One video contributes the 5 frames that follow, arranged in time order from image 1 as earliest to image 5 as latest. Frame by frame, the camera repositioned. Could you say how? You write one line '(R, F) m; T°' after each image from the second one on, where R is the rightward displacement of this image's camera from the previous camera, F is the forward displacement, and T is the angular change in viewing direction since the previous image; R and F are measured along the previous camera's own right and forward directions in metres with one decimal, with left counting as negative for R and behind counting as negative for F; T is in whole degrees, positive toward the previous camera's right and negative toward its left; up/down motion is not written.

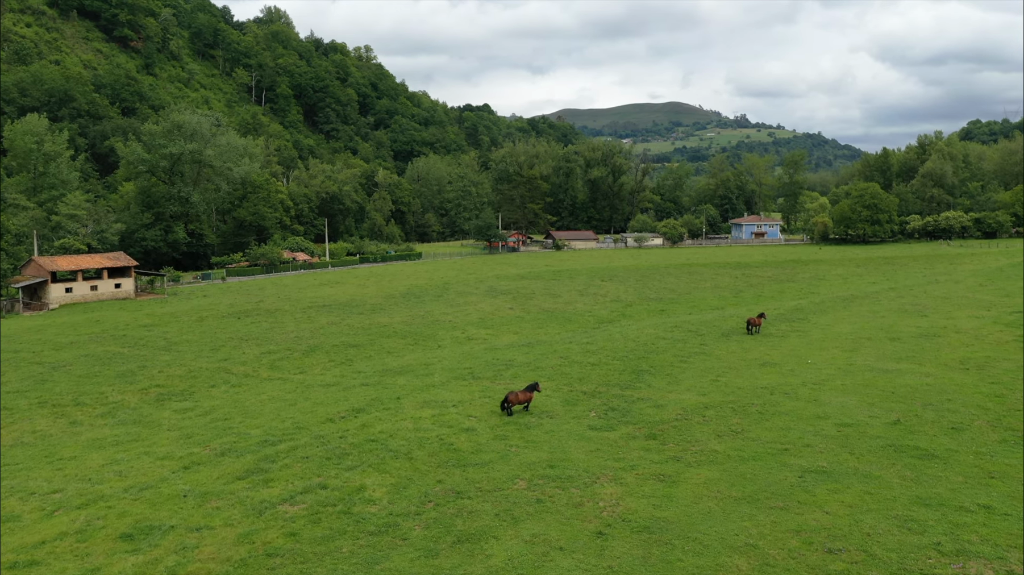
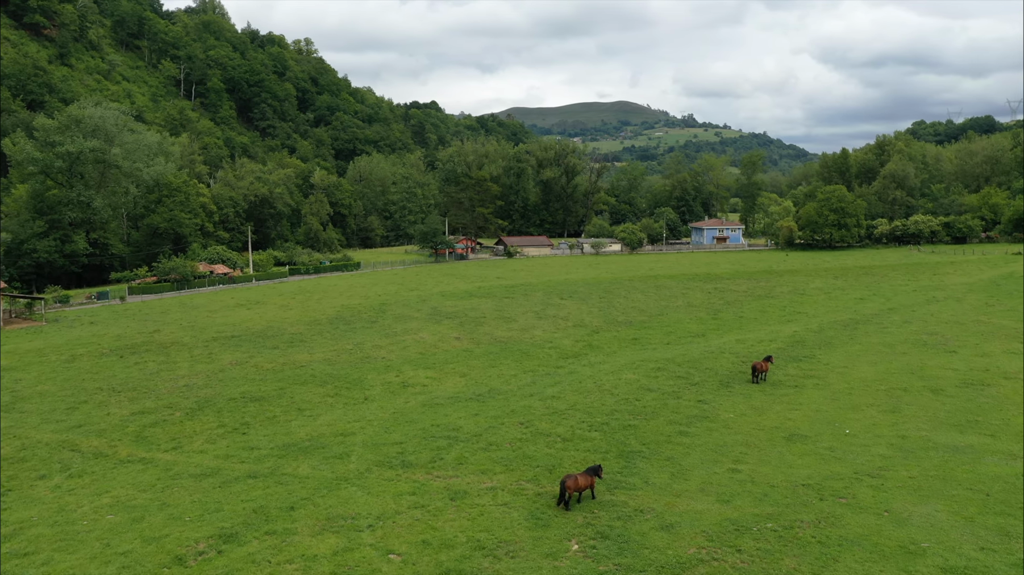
(+0.2, +7.6) m; +3°
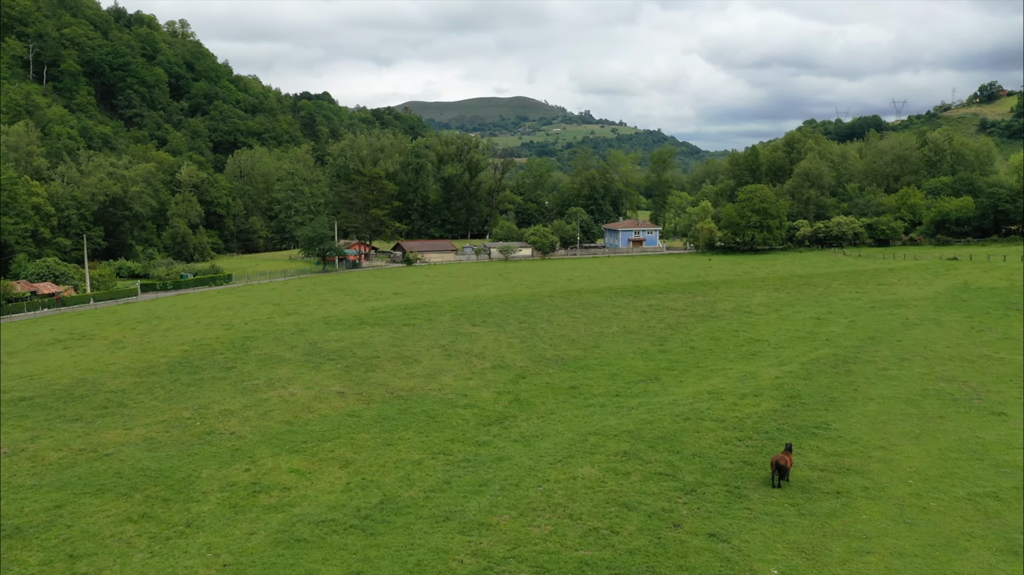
(-0.1, +10.0) m; +7°
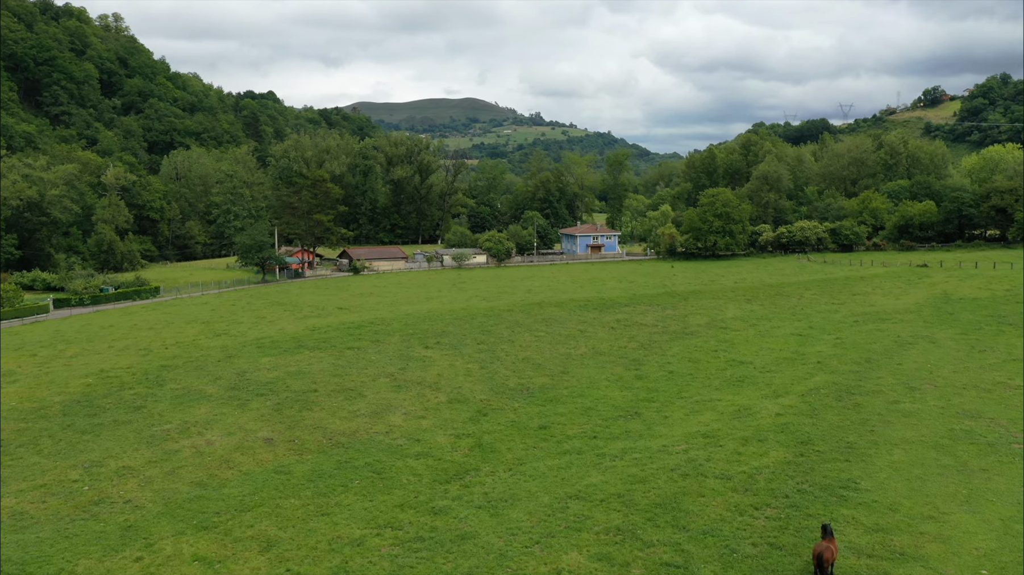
(-0.3, +4.6) m; +3°
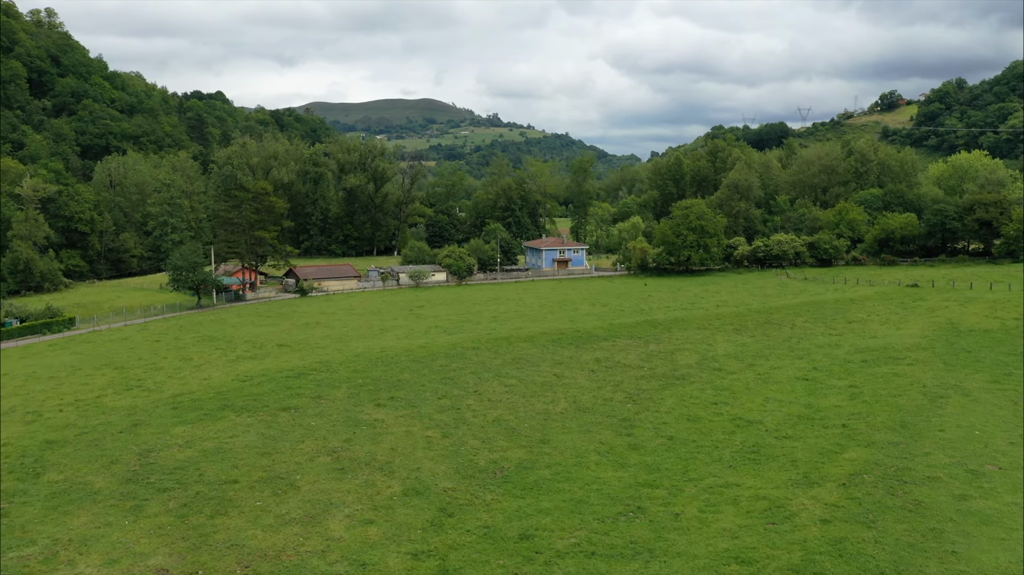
(-0.4, +6.2) m; +3°
